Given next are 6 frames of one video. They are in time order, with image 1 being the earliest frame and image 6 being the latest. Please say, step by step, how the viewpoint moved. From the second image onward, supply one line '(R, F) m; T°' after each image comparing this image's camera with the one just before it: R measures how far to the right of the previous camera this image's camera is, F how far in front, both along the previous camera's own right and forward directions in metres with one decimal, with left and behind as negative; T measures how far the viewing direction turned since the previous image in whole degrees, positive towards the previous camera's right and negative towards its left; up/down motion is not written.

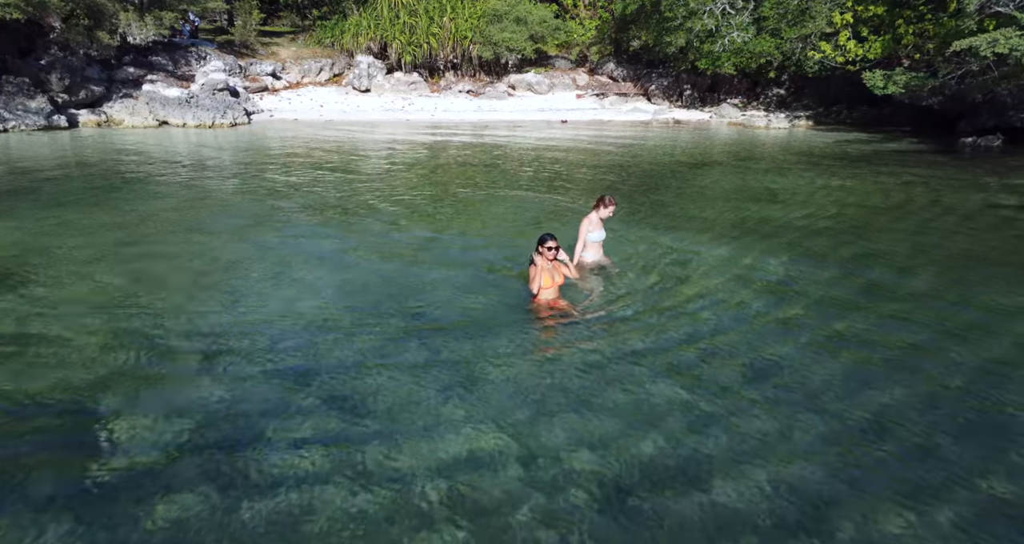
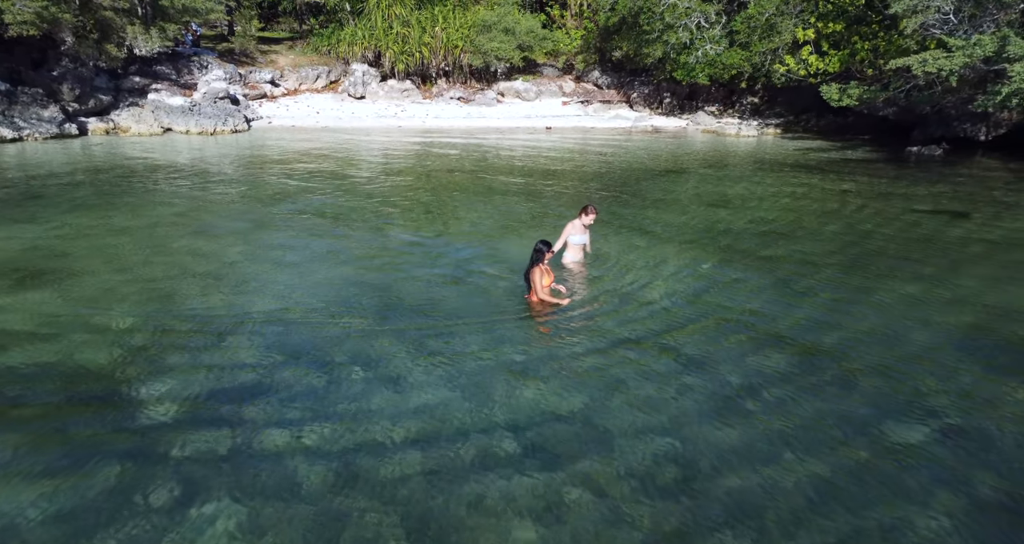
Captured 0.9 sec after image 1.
(+0.2, -1.2) m; +1°
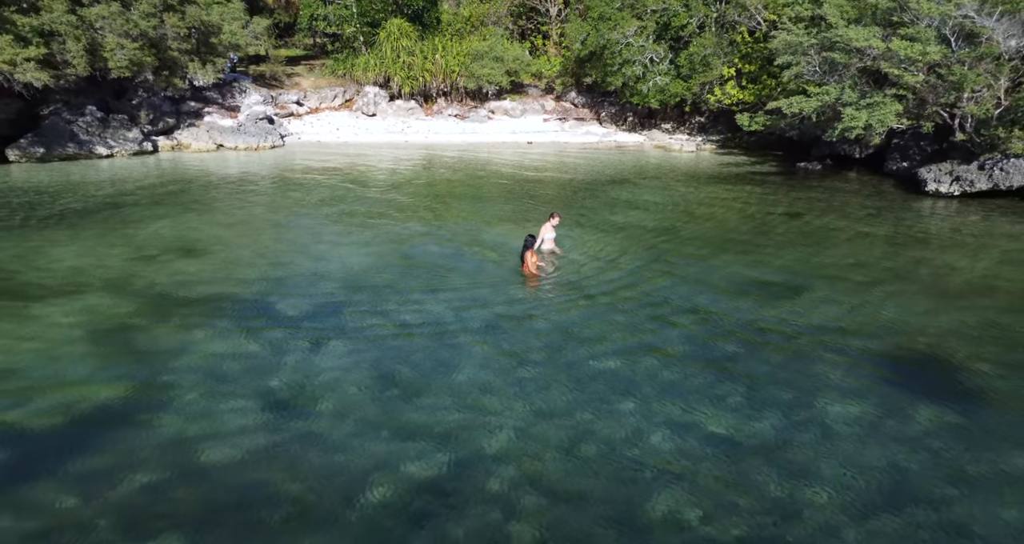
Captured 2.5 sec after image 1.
(+0.5, -5.0) m; 0°
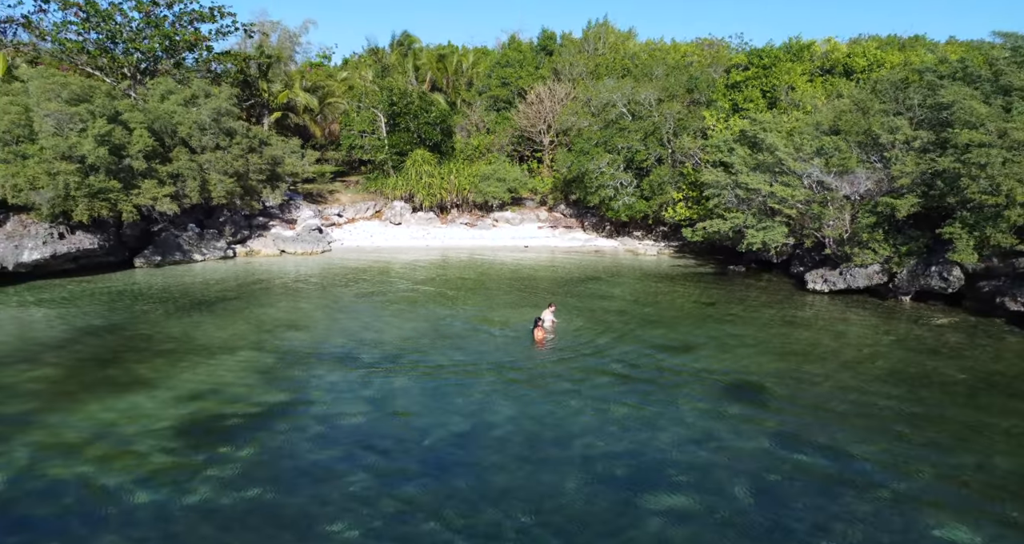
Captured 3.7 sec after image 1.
(+0.1, -6.5) m; 0°
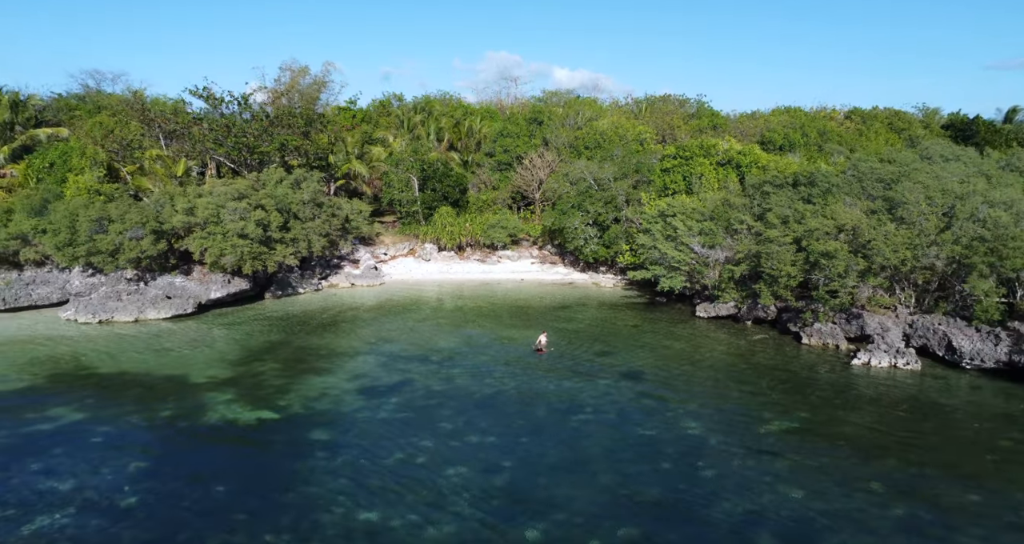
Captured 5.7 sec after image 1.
(-0.3, -14.2) m; 0°
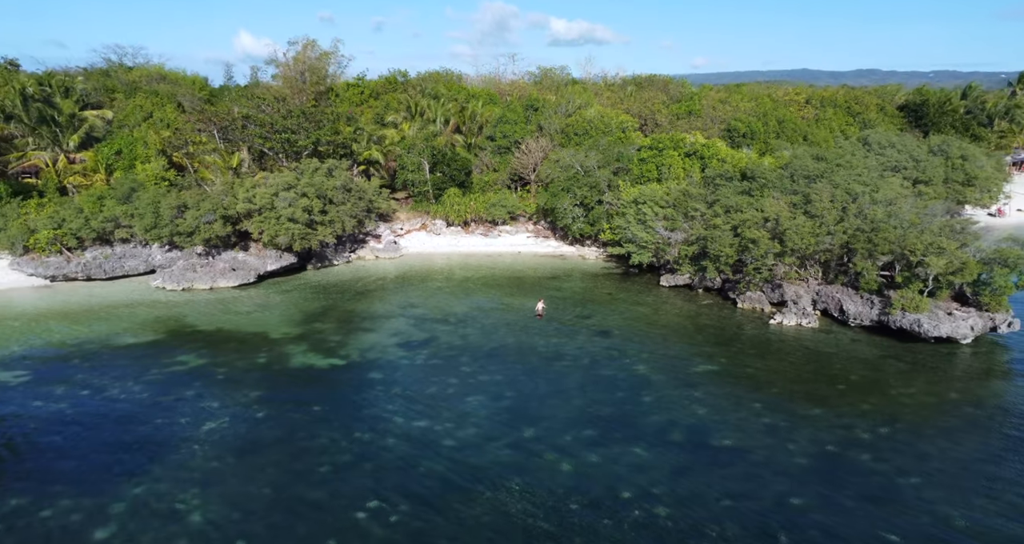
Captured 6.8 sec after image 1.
(-0.3, -8.7) m; 0°
